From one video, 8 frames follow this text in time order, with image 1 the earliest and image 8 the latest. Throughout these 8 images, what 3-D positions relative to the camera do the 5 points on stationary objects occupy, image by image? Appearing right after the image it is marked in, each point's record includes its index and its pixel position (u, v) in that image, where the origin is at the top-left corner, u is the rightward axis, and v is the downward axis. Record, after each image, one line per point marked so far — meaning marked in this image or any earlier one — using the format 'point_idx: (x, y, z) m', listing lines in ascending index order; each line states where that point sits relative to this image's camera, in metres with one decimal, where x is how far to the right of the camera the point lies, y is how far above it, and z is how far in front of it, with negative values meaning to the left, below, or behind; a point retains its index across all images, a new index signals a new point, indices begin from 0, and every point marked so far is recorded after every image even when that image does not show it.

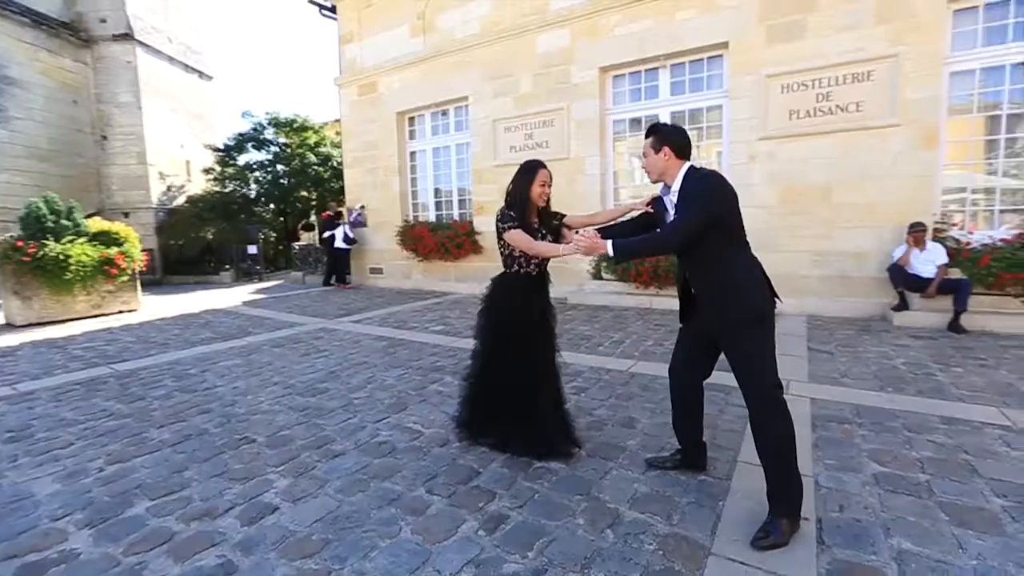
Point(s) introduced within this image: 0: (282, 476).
0: (-1.3, -1.1, +2.7) m
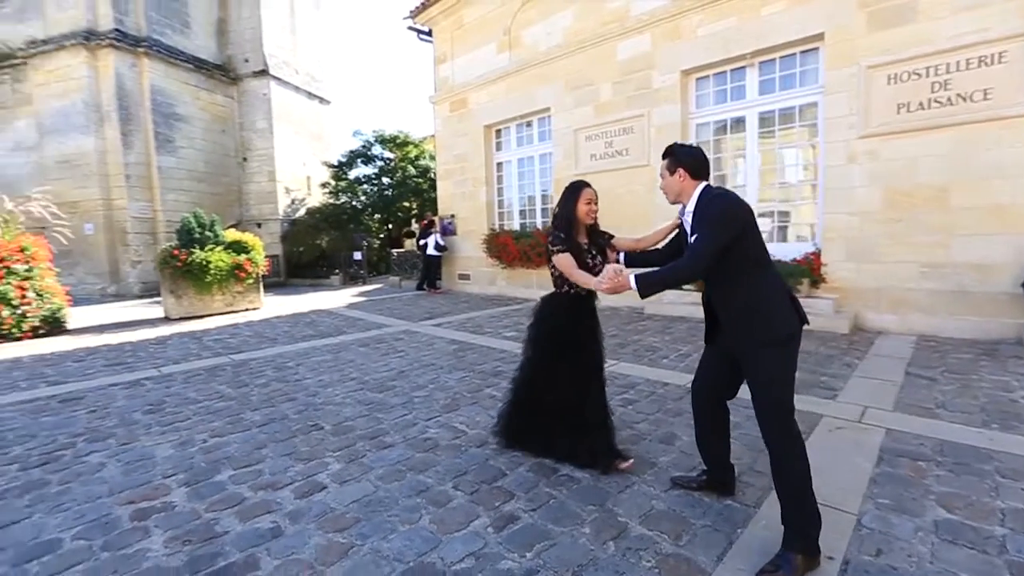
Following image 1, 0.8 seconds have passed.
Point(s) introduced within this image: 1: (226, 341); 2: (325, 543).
0: (-1.2, -1.1, +3.0) m
1: (-4.3, -0.8, +7.2) m
2: (-0.9, -1.2, +2.2) m
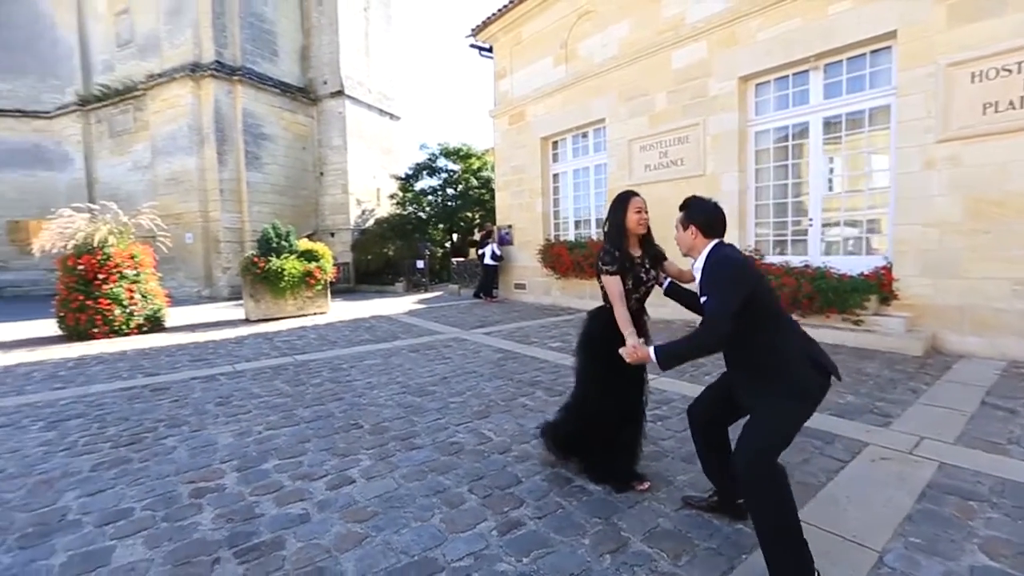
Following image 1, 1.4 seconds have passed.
0: (-1.0, -1.2, +3.3) m
1: (-3.6, -0.9, +7.8) m
2: (-0.9, -1.2, +2.4) m
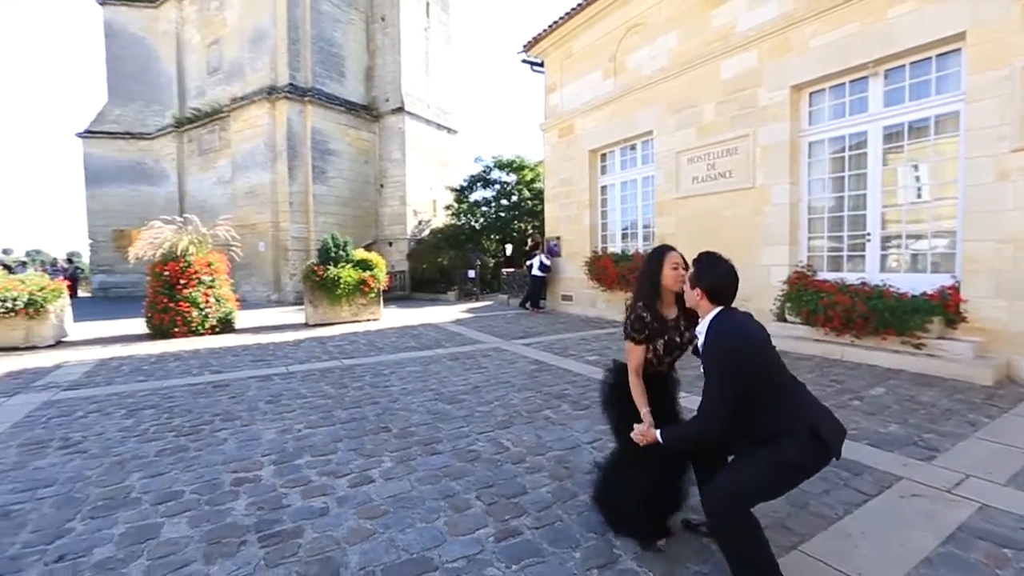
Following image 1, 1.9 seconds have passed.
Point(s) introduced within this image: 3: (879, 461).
0: (-0.9, -1.3, +3.5) m
1: (-3.0, -1.1, +8.3) m
2: (-0.9, -1.3, +2.6) m
3: (+2.6, -1.2, +3.2) m
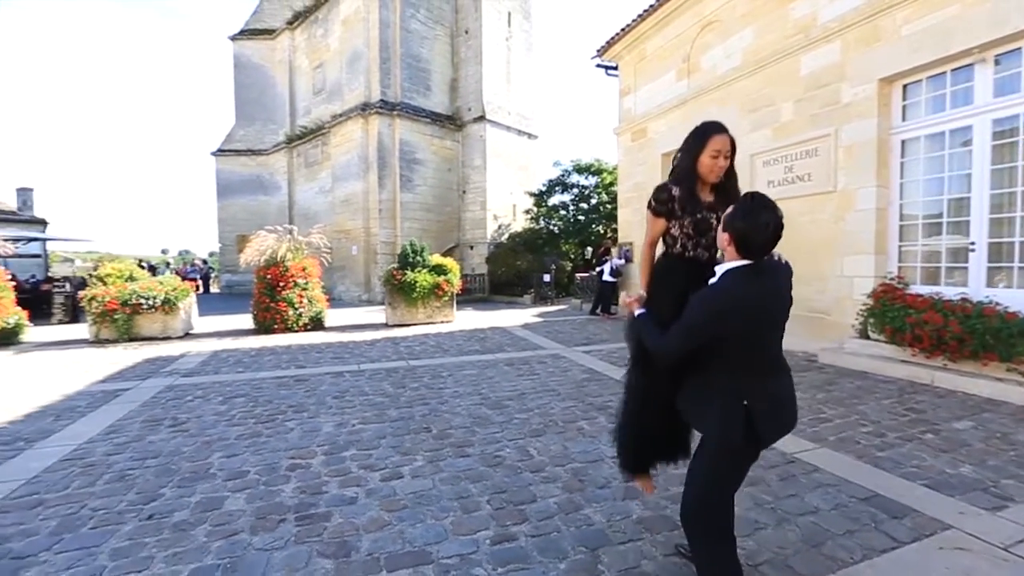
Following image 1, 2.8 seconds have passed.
0: (-0.7, -1.4, +3.8) m
1: (-1.9, -1.2, +8.9) m
2: (-0.9, -1.4, +2.9) m
3: (+2.6, -1.4, +2.9) m
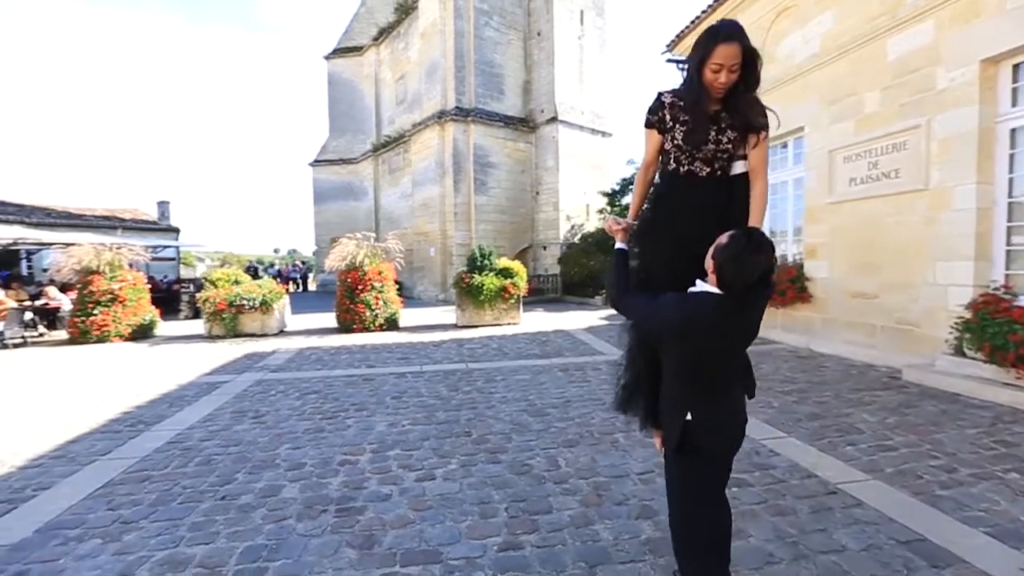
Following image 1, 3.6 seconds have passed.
0: (-0.5, -1.5, +4.1) m
1: (-0.7, -1.3, +9.3) m
2: (-0.8, -1.6, +3.2) m
3: (+2.7, -1.5, +2.6) m
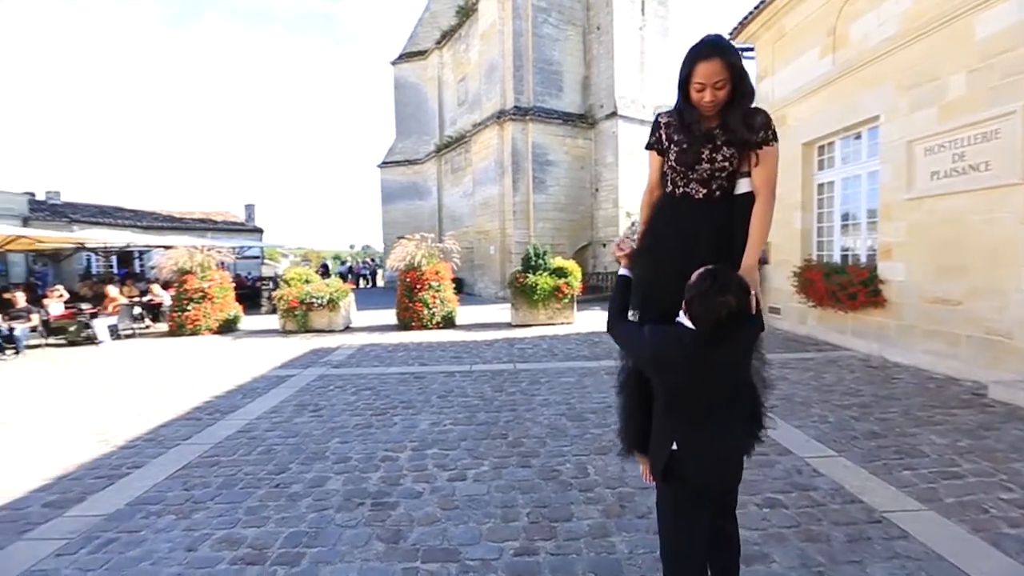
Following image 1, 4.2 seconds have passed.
0: (-0.2, -1.6, +4.2) m
1: (+0.3, -1.3, +9.4) m
2: (-0.6, -1.6, +3.4) m
3: (+2.7, -1.6, +2.4) m
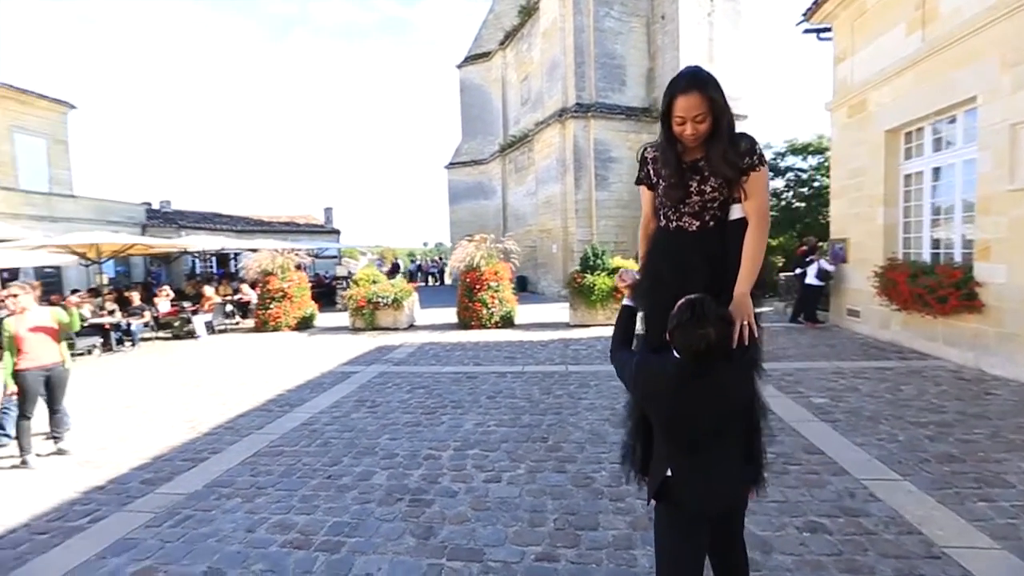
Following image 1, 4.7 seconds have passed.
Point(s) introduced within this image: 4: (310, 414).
0: (+0.1, -1.7, +4.3) m
1: (+1.3, -1.3, +9.4) m
2: (-0.4, -1.7, +3.6) m
3: (+2.8, -1.7, +2.1) m
4: (-2.6, -1.6, +6.0) m
